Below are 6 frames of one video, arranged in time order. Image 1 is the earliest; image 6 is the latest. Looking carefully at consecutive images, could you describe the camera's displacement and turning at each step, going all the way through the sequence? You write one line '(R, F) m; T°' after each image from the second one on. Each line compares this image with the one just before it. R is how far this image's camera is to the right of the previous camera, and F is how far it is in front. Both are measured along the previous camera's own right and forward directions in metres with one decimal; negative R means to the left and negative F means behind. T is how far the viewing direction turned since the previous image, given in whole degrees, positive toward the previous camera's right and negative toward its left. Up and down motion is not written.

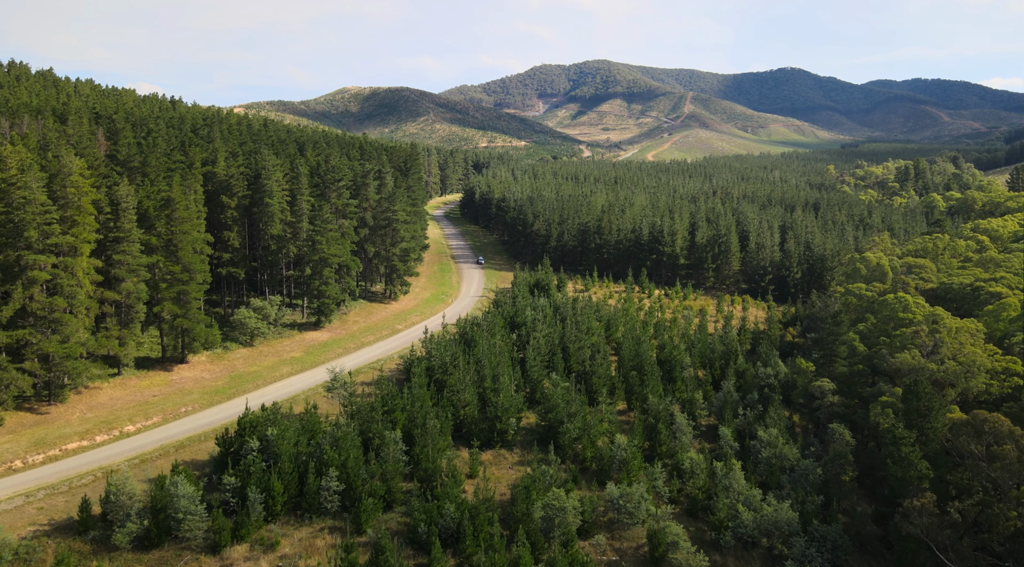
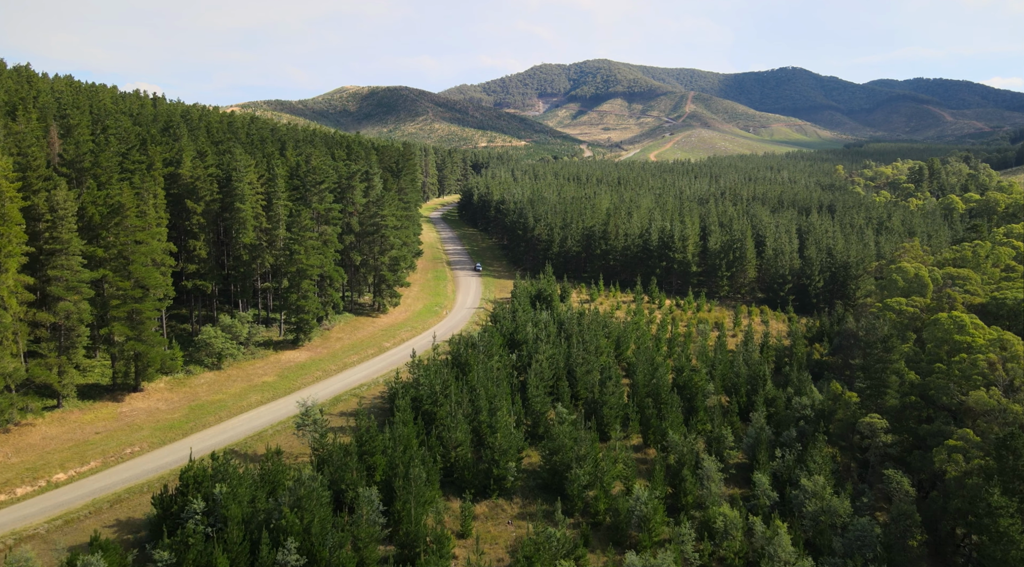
(0.0, +8.1) m; 0°
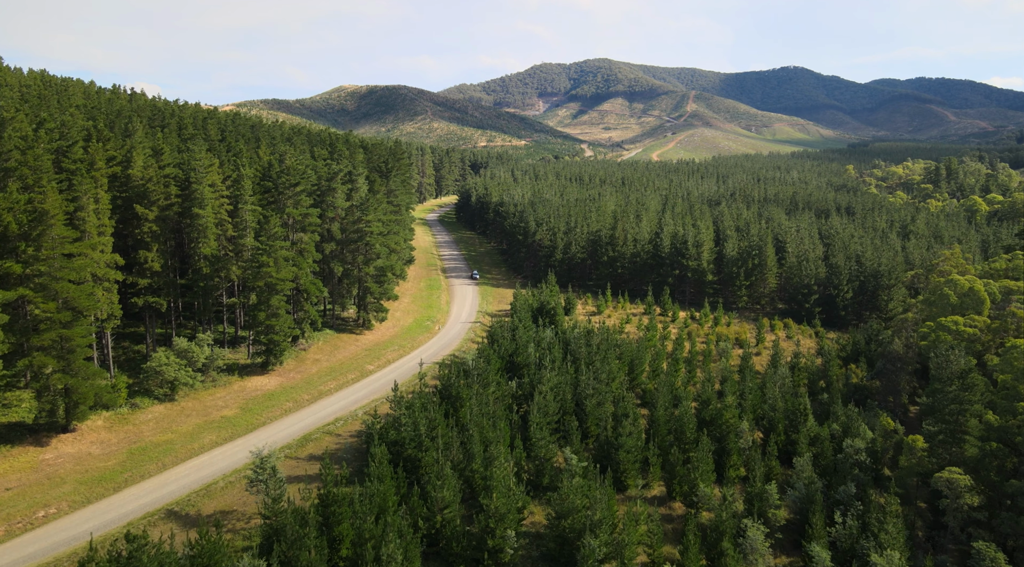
(+0.1, +9.0) m; 0°
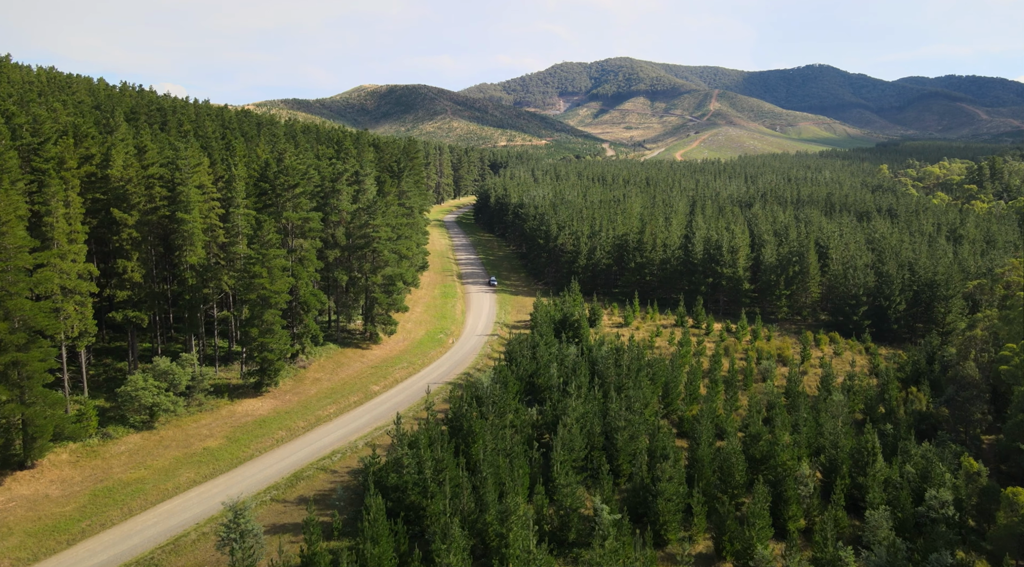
(-0.1, +6.9) m; -1°
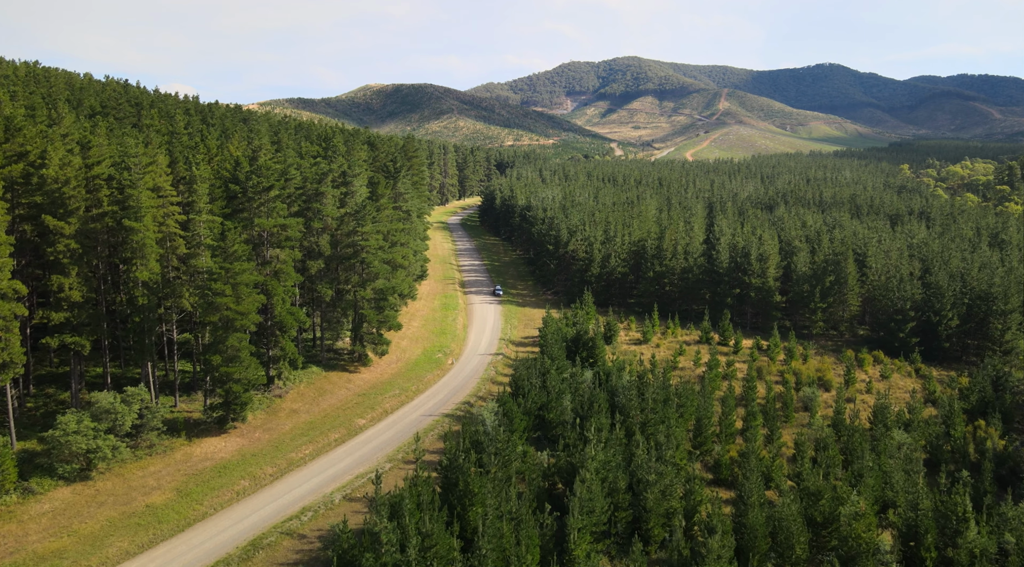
(0.0, +8.5) m; 0°
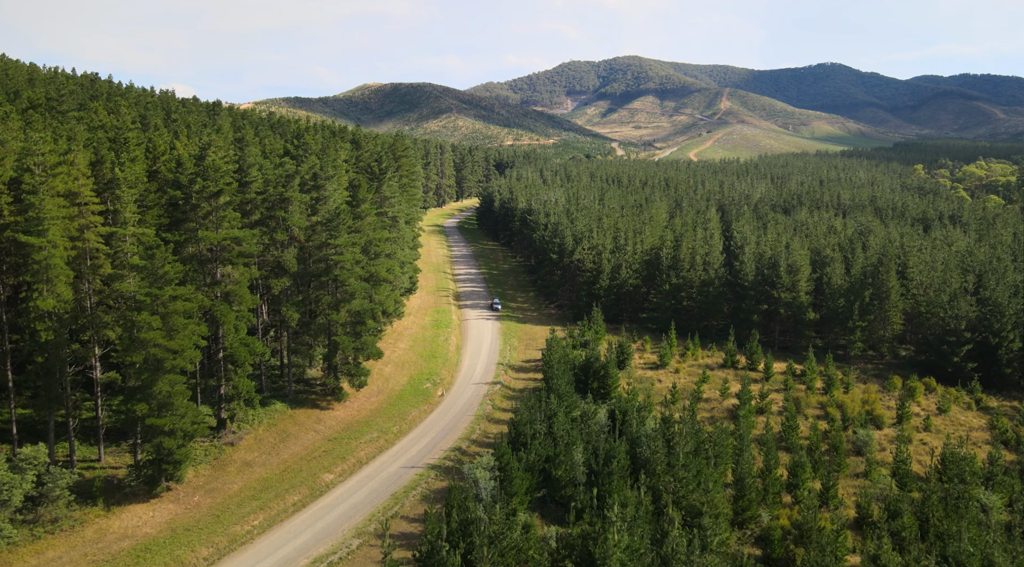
(0.0, +9.6) m; 0°
